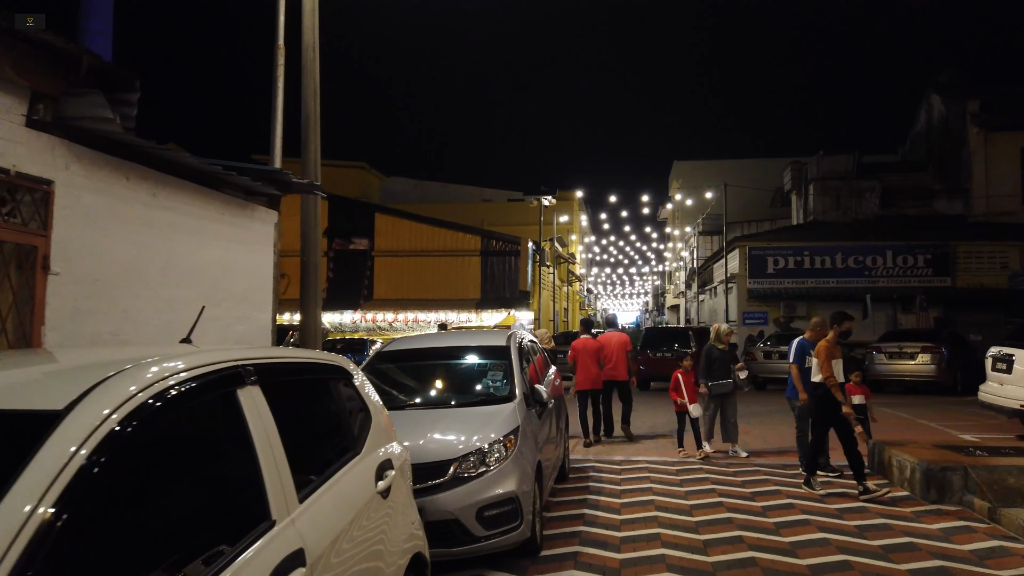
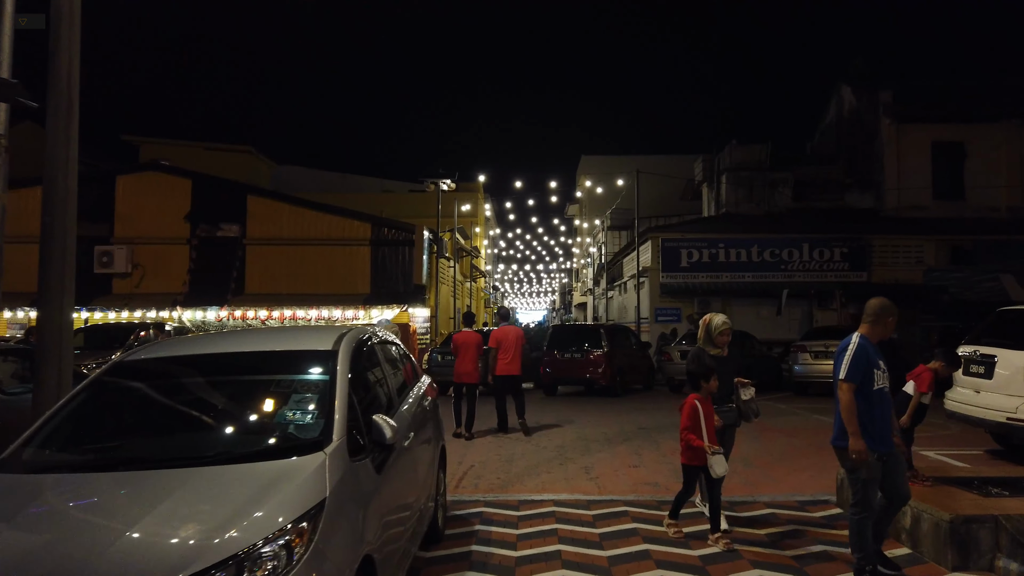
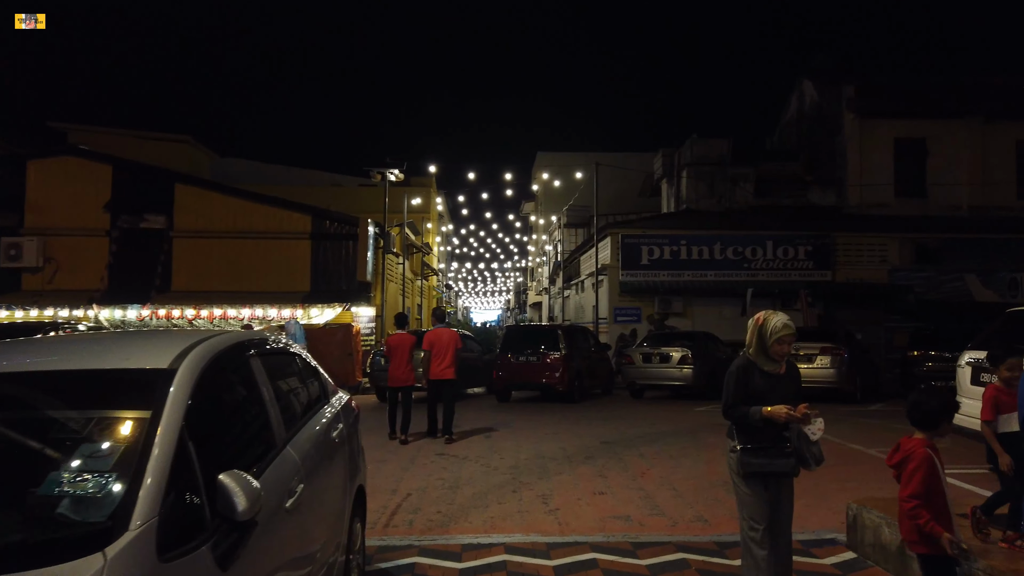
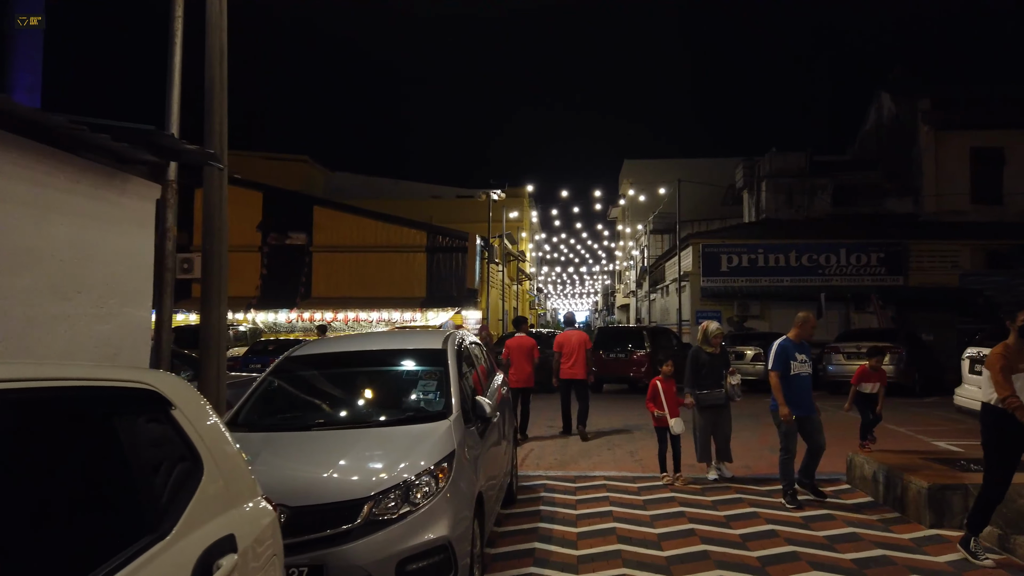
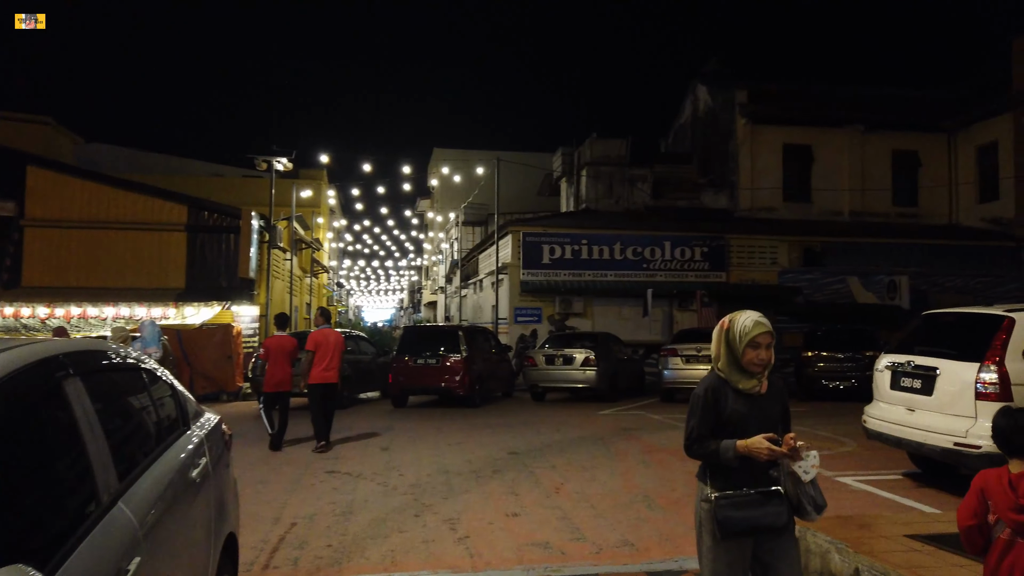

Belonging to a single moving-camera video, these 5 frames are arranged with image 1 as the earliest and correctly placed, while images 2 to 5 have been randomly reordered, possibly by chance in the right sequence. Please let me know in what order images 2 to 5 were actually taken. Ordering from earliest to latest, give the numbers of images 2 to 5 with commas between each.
4, 2, 3, 5
